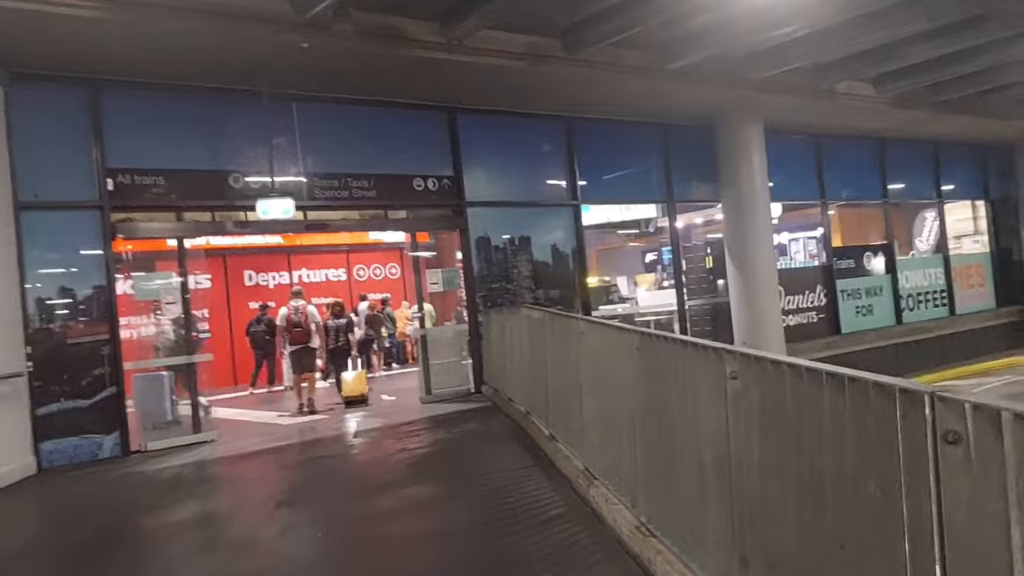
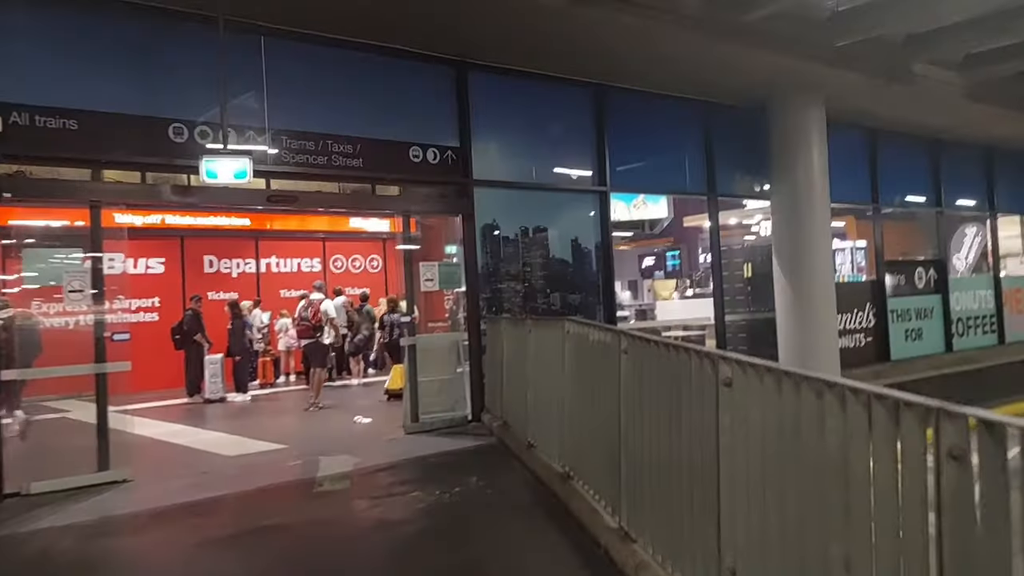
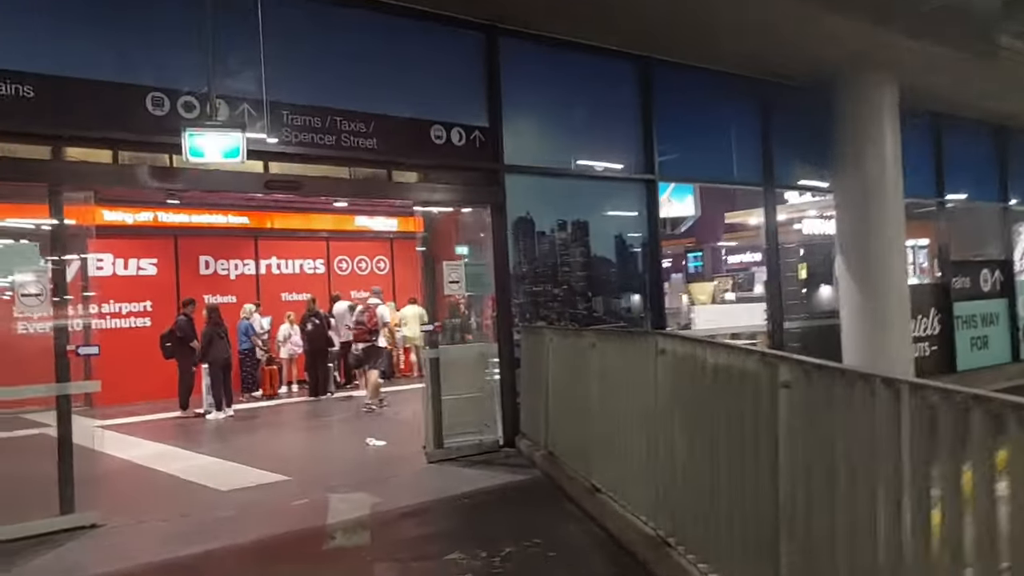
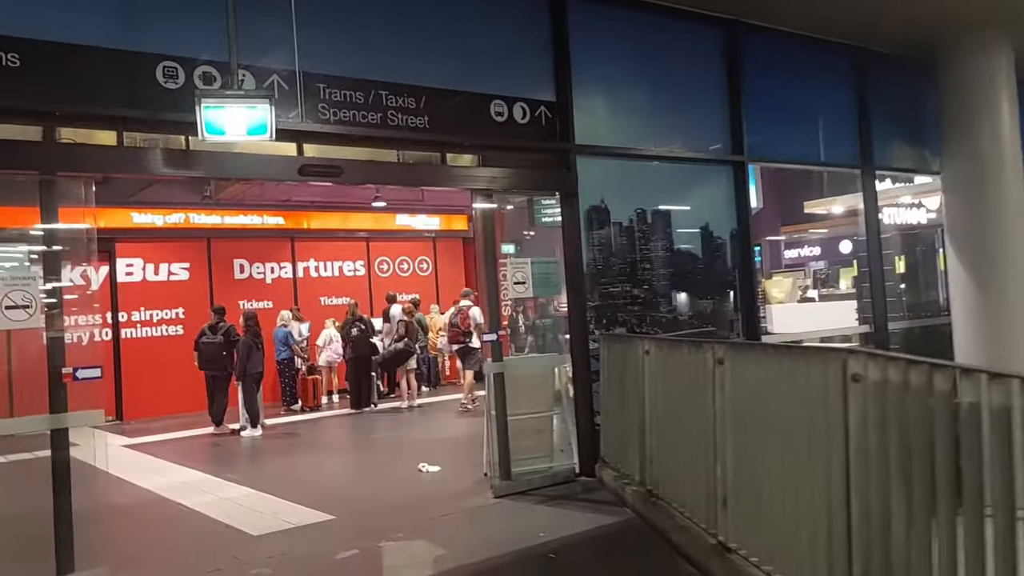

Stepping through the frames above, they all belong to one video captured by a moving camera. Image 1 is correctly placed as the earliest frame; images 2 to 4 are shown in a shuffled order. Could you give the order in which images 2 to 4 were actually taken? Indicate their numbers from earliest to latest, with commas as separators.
2, 3, 4
